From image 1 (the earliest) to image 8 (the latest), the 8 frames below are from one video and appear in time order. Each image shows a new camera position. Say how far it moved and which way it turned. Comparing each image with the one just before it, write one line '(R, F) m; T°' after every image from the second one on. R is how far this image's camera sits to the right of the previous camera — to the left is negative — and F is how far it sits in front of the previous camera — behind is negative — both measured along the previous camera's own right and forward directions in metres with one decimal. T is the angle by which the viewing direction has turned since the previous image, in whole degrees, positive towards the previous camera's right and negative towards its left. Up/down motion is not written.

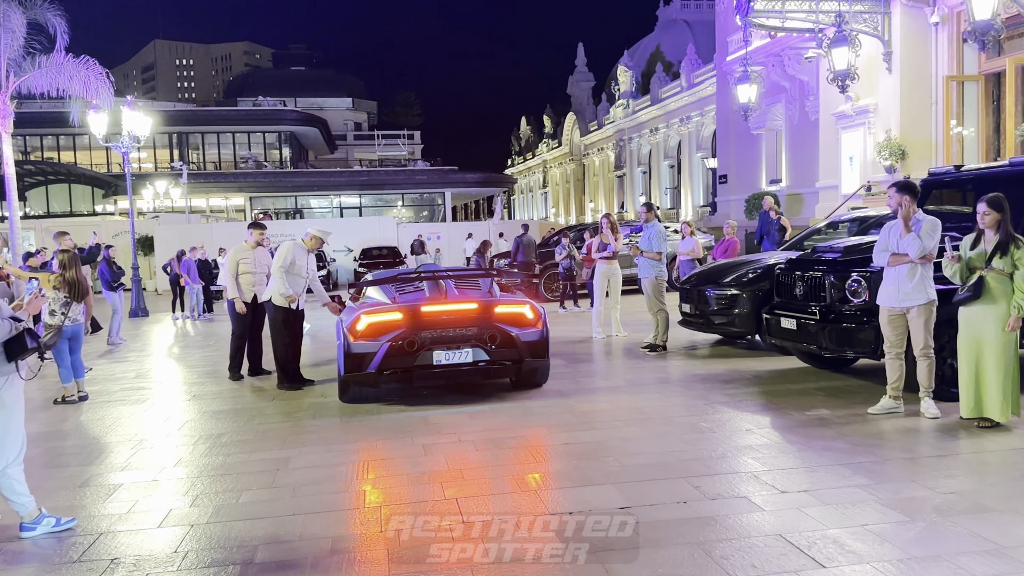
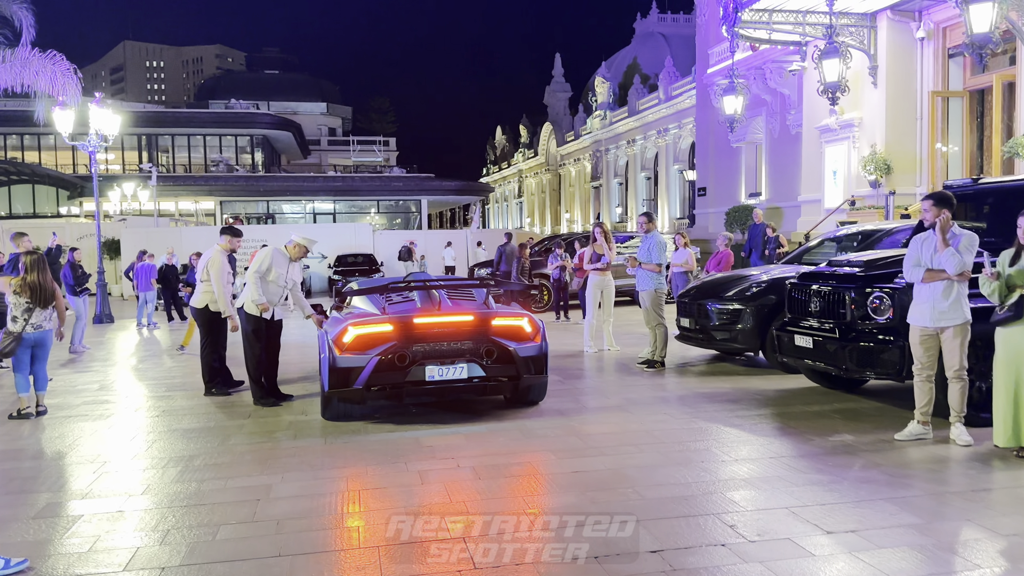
(-0.2, +0.5) m; +2°
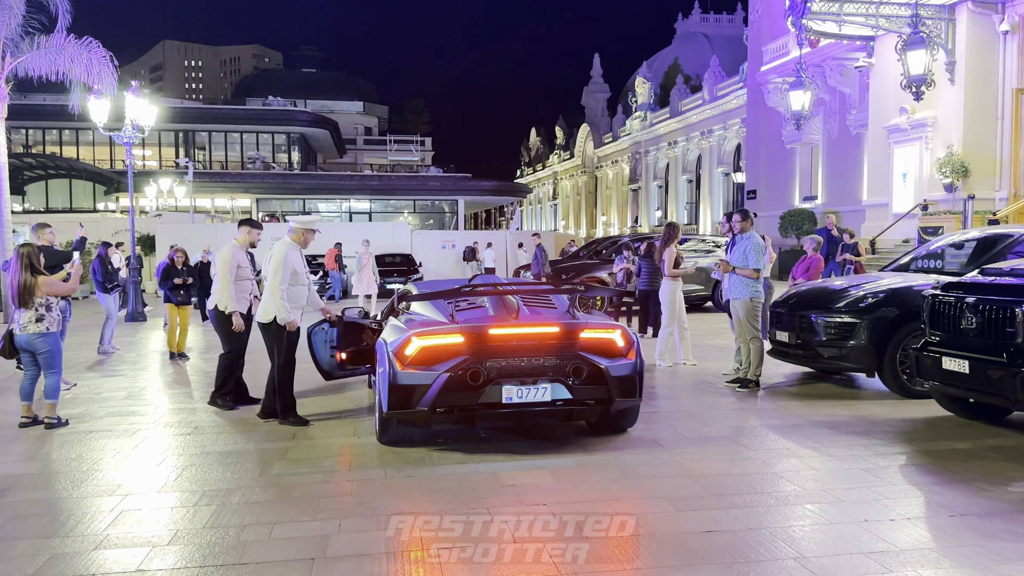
(-0.5, +1.1) m; -2°
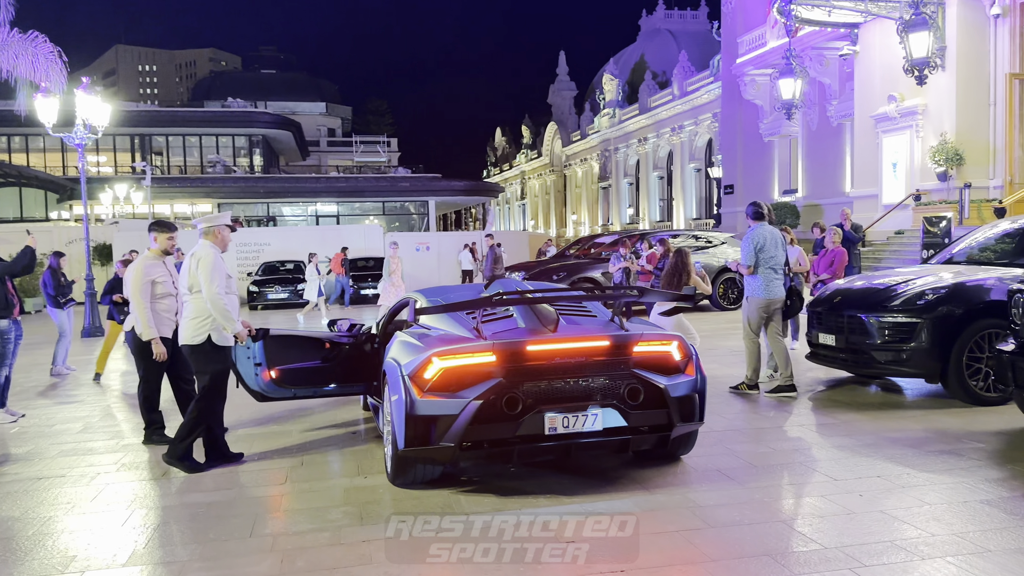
(-0.5, +1.0) m; +2°
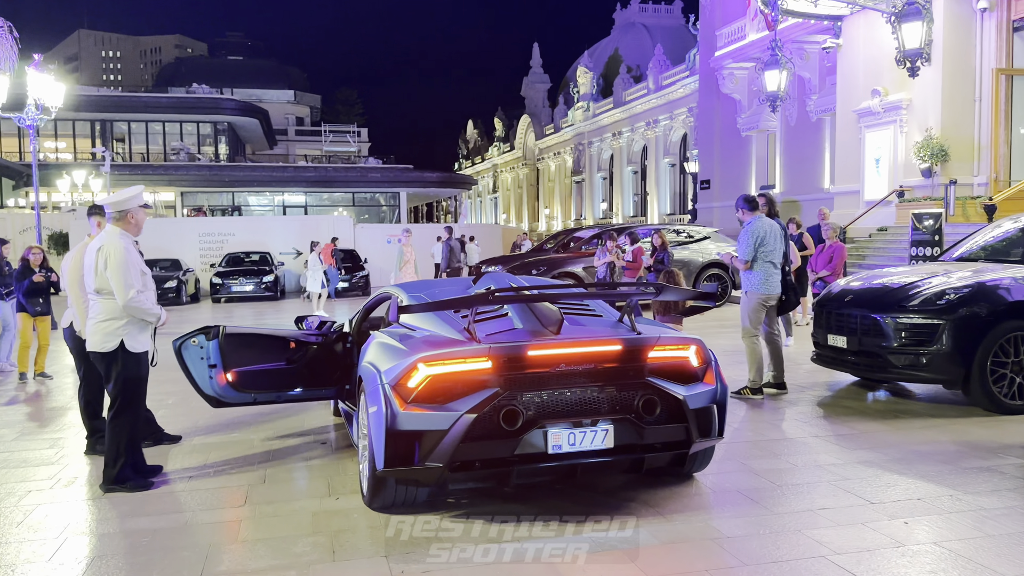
(-0.2, +0.7) m; +2°
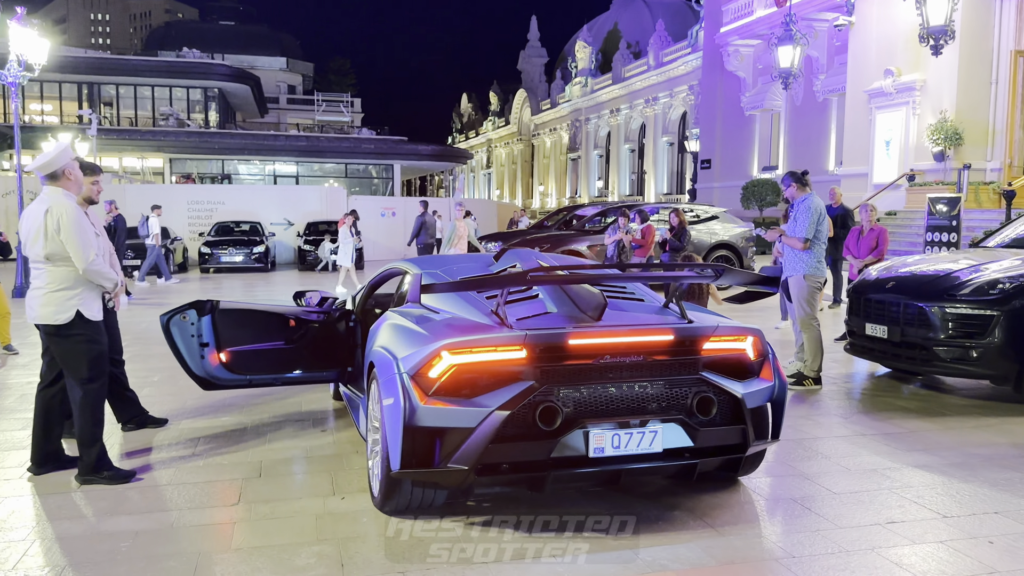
(-0.2, +0.6) m; +1°
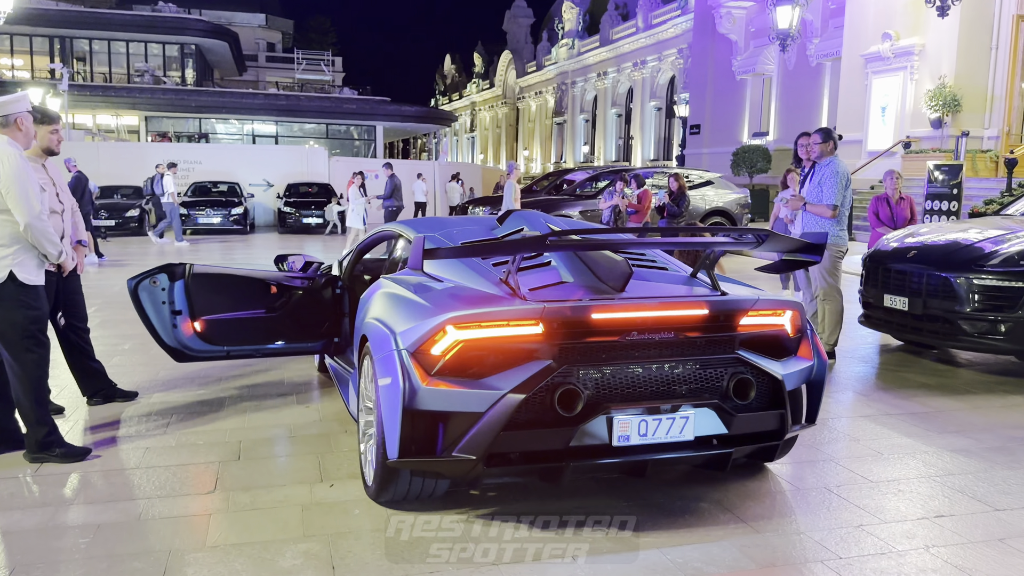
(-0.1, +0.5) m; +1°
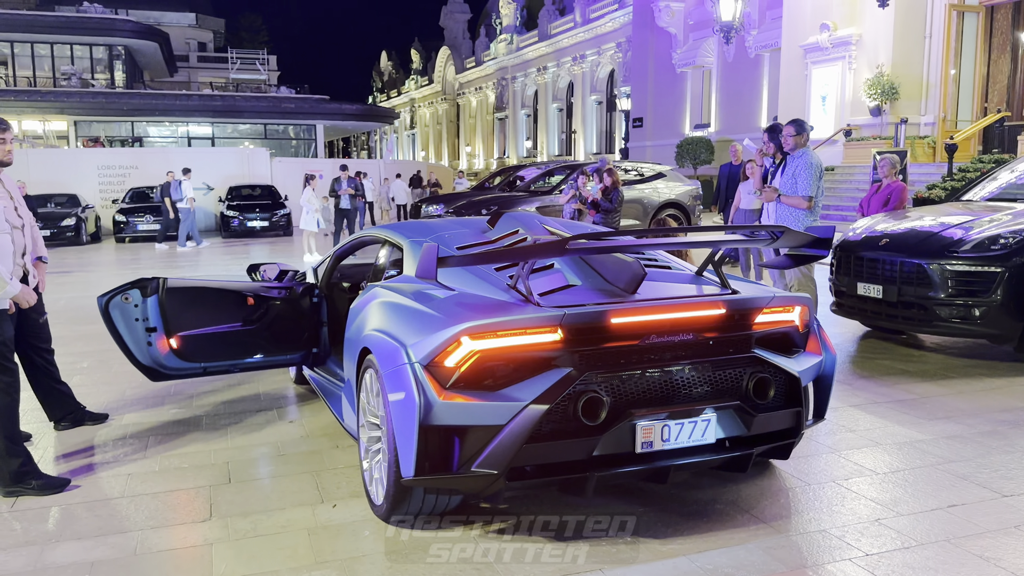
(-0.3, +0.1) m; +4°
